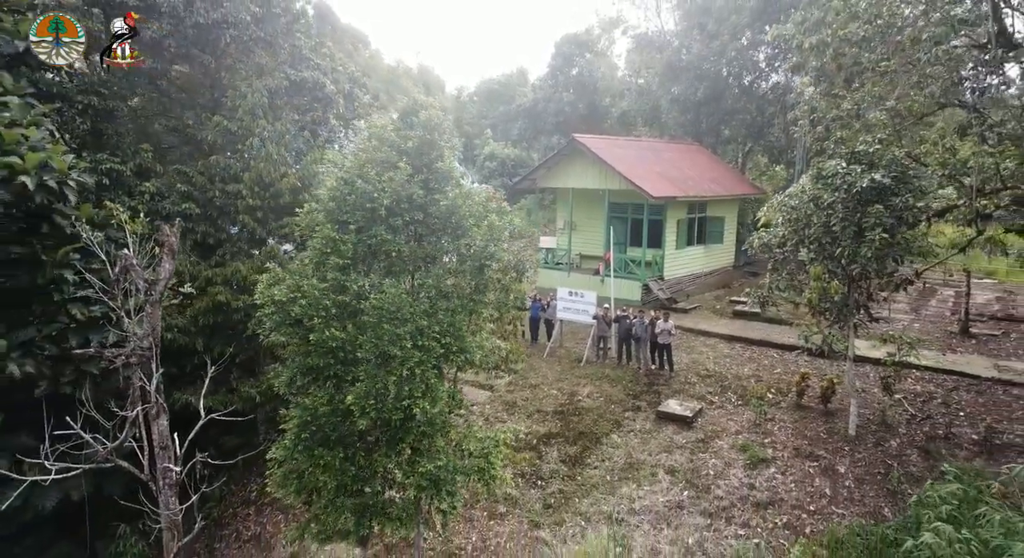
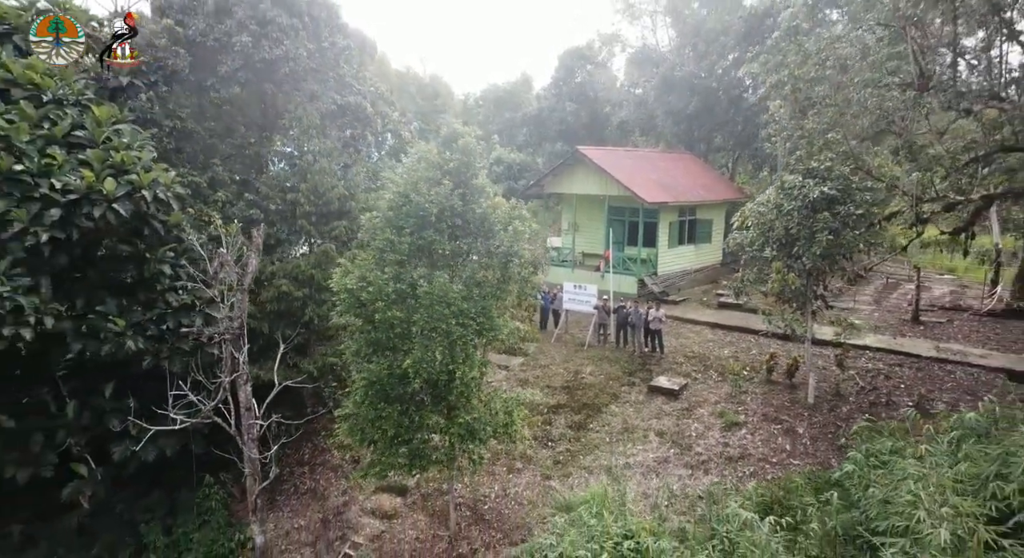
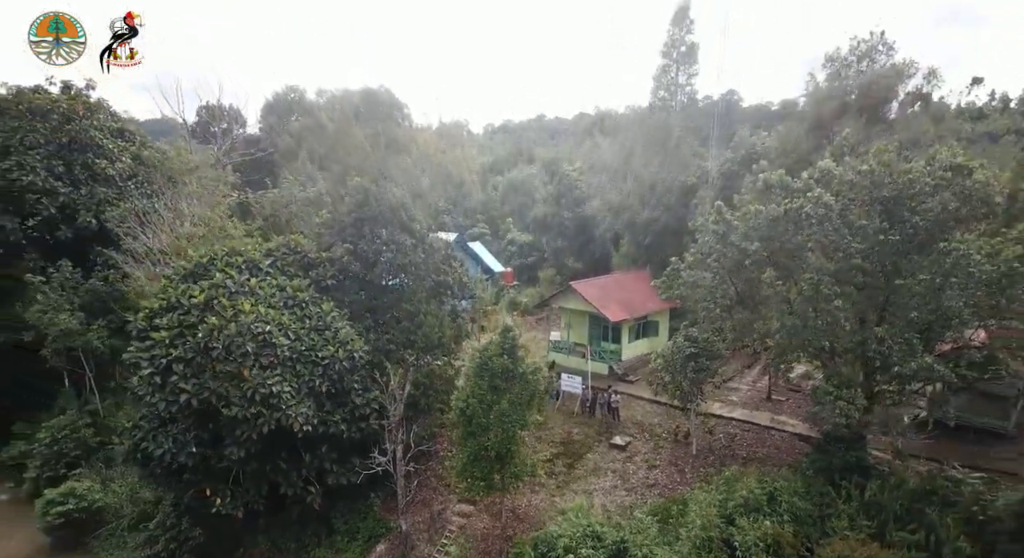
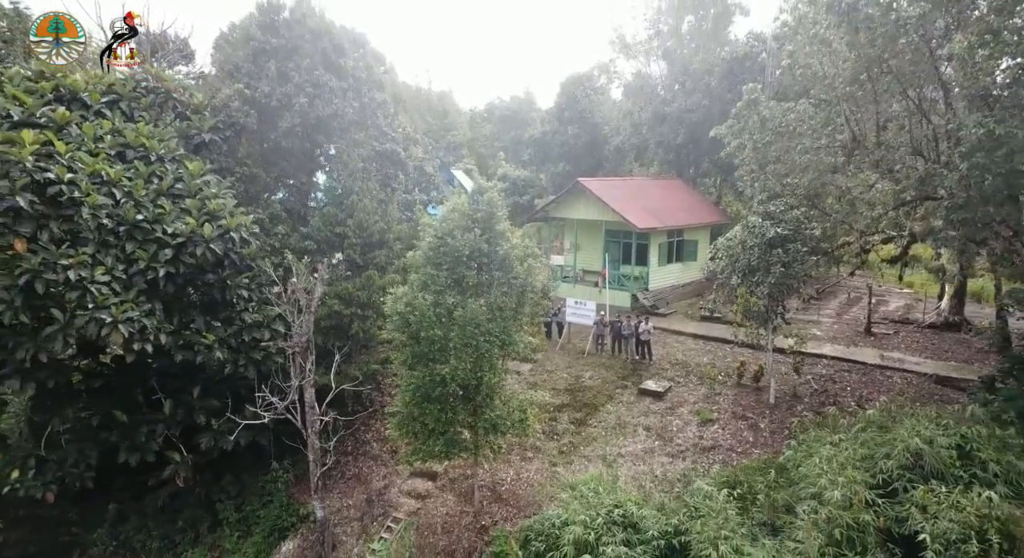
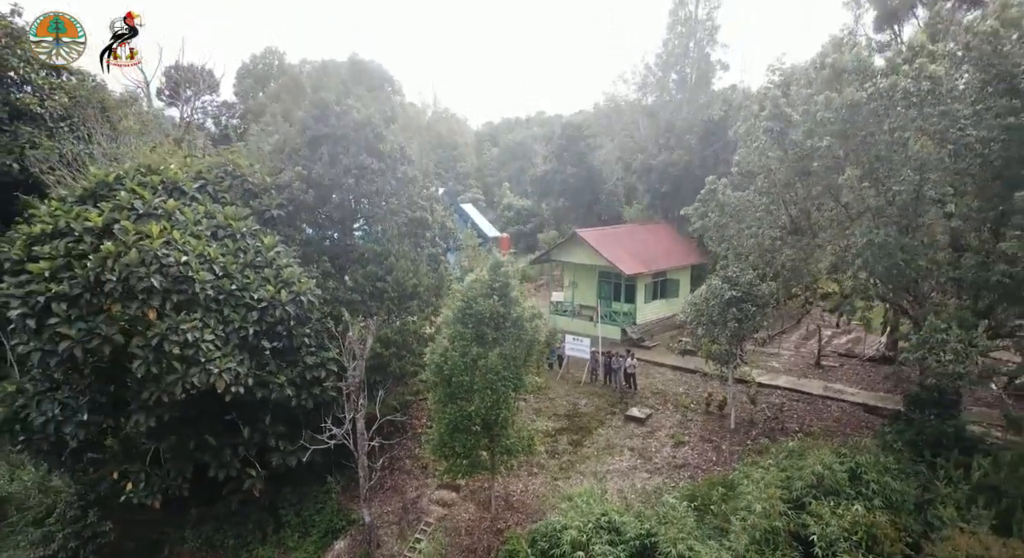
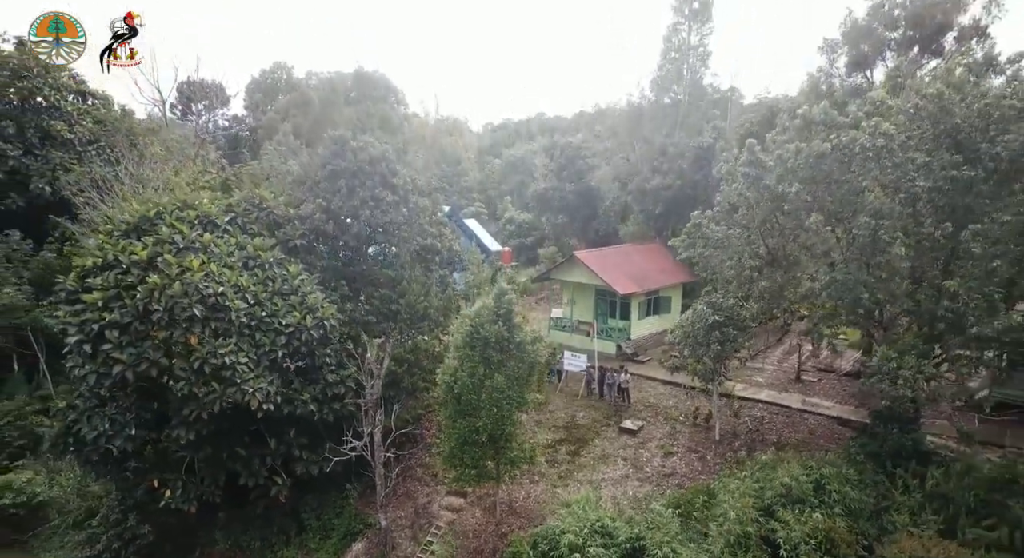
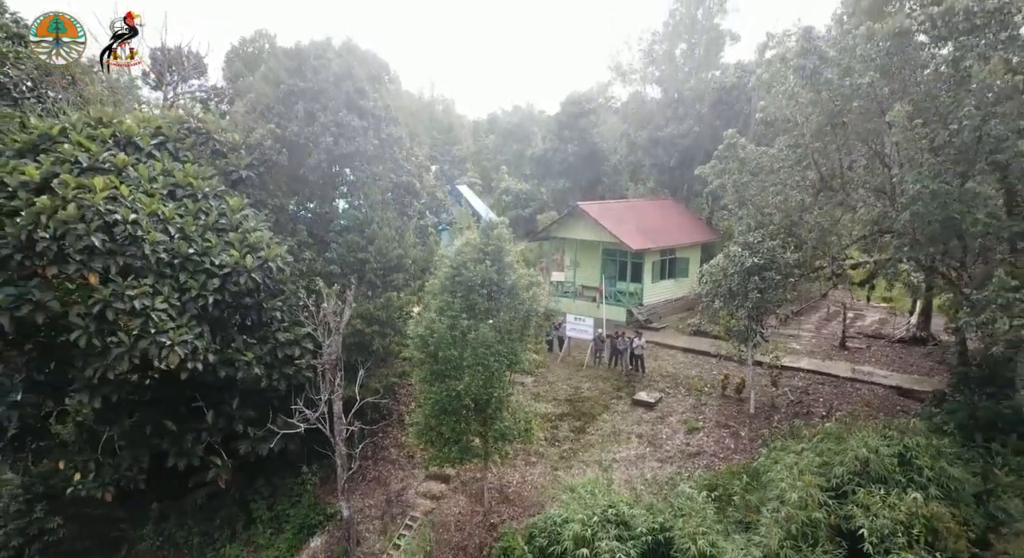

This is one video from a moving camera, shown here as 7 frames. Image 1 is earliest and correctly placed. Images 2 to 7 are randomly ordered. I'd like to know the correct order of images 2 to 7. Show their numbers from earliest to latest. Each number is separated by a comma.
2, 4, 7, 5, 6, 3
